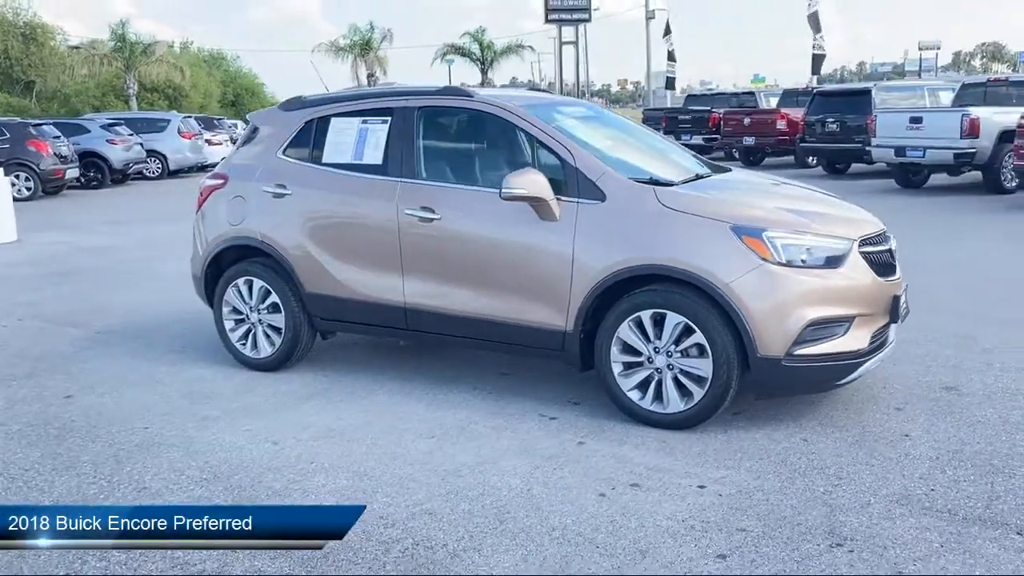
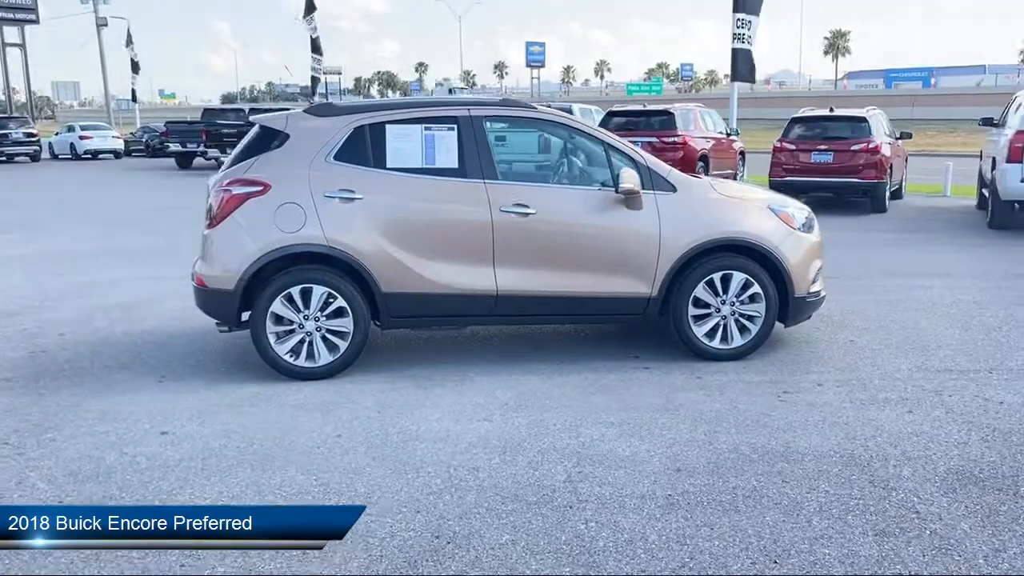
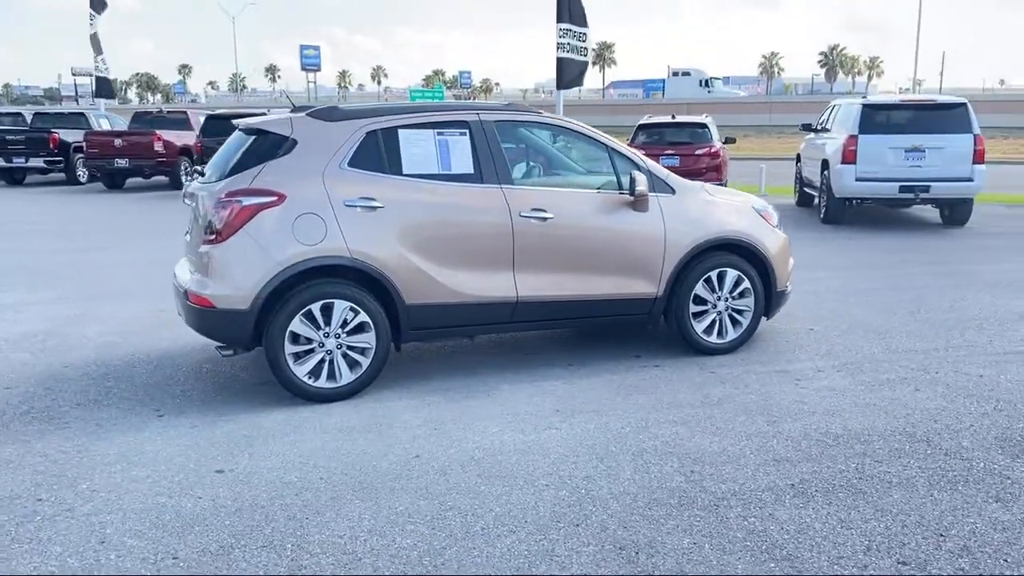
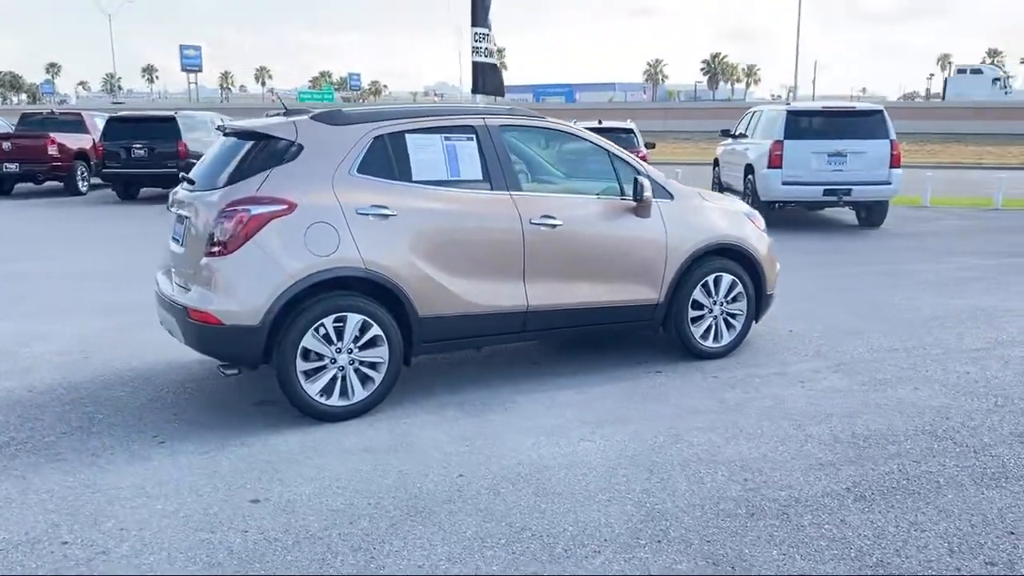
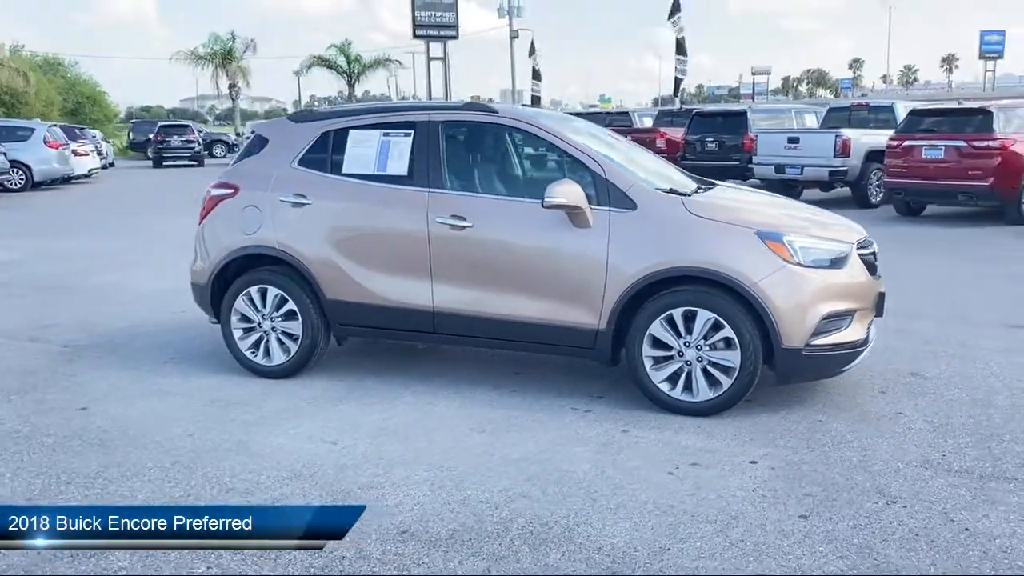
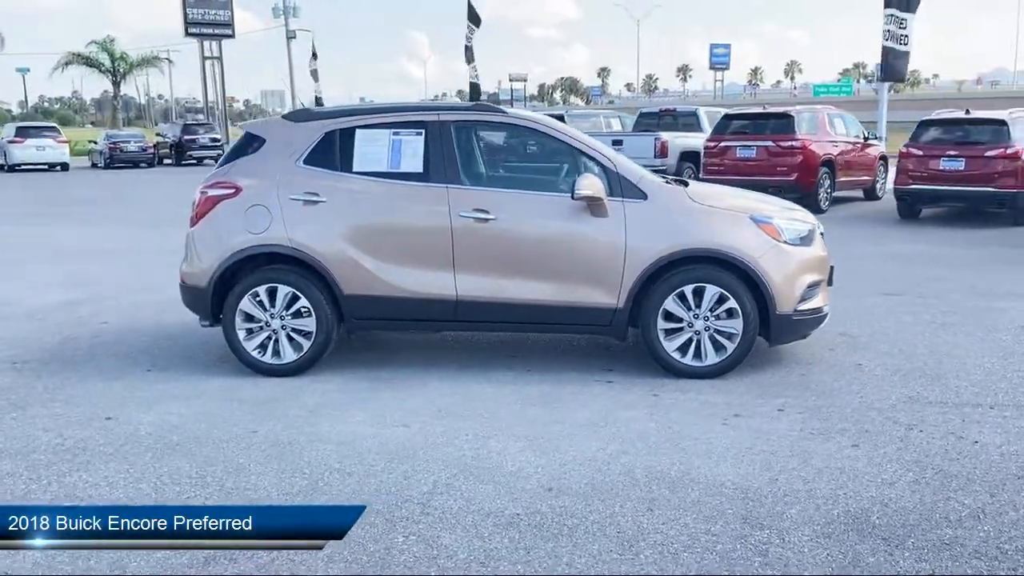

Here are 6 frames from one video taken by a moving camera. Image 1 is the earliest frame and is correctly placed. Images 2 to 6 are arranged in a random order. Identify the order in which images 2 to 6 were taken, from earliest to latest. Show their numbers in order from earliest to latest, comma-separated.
5, 6, 2, 3, 4
